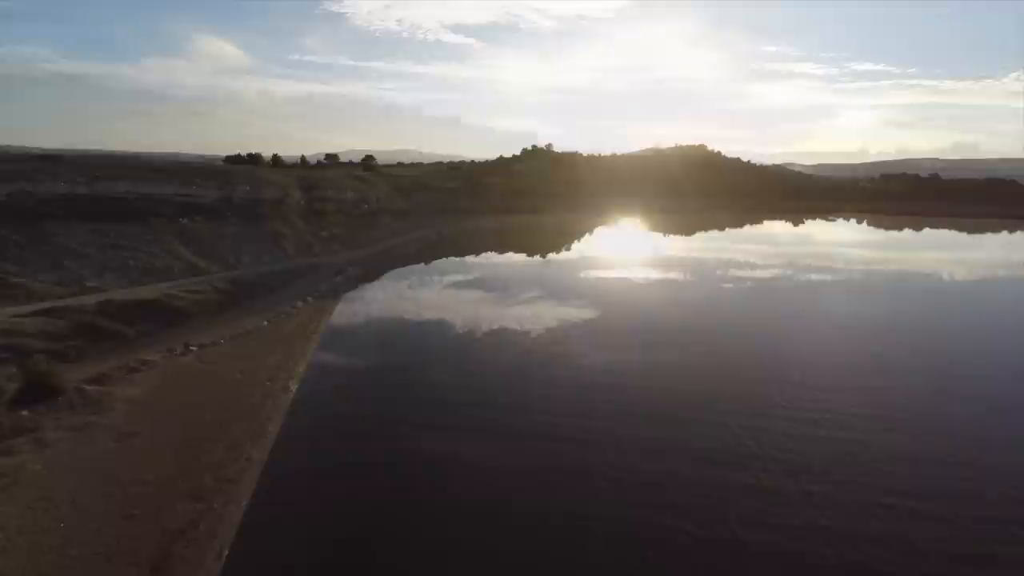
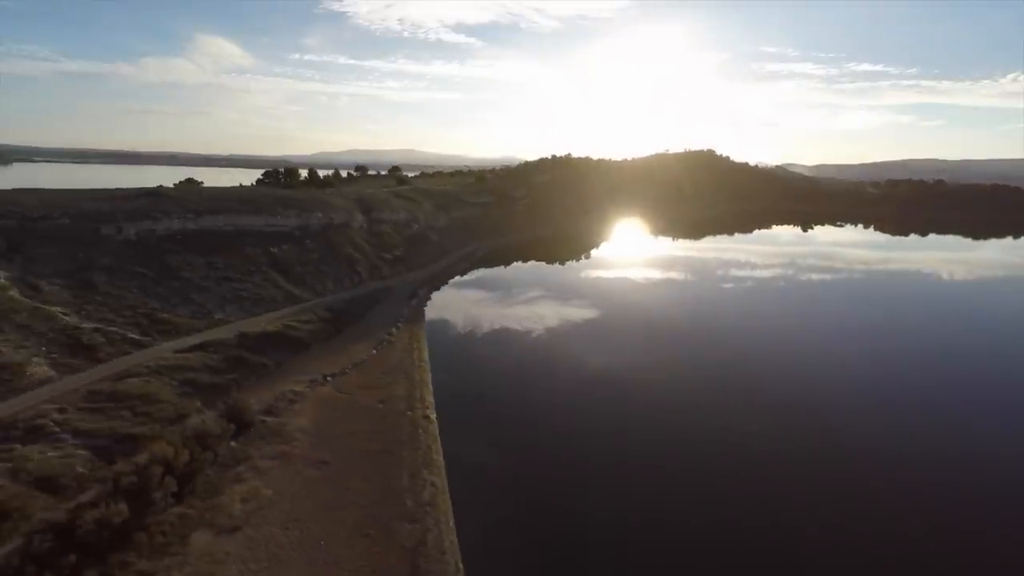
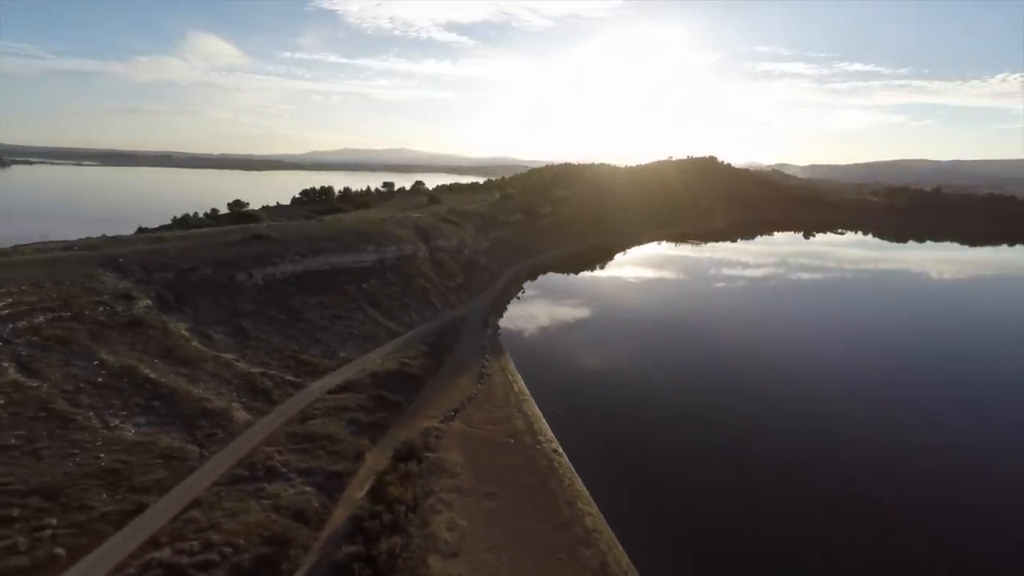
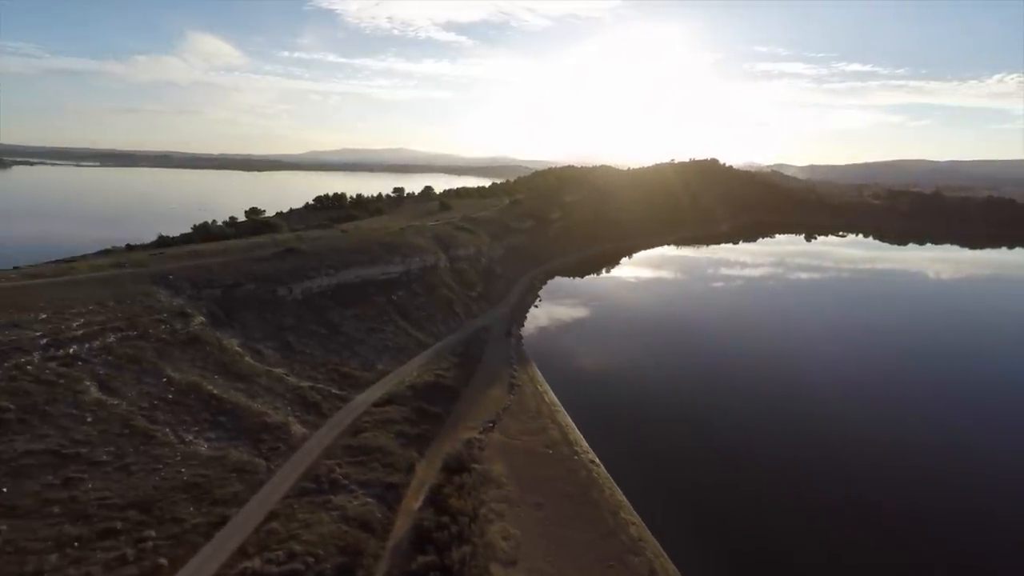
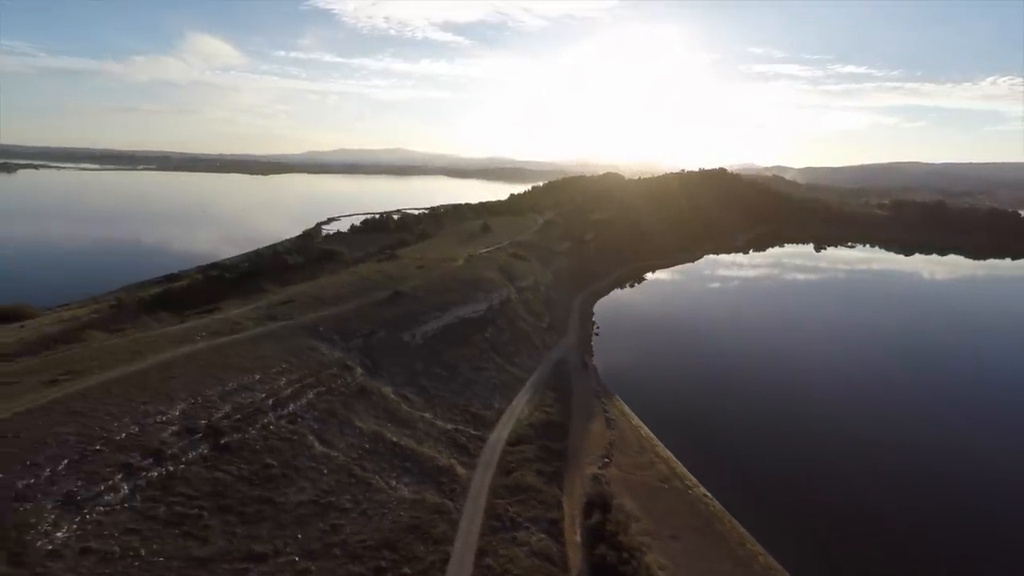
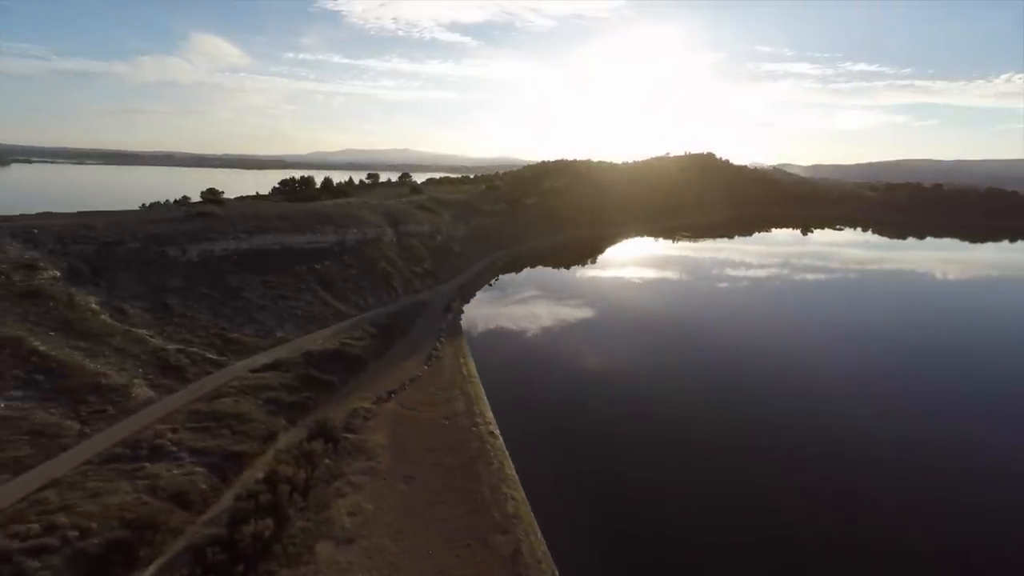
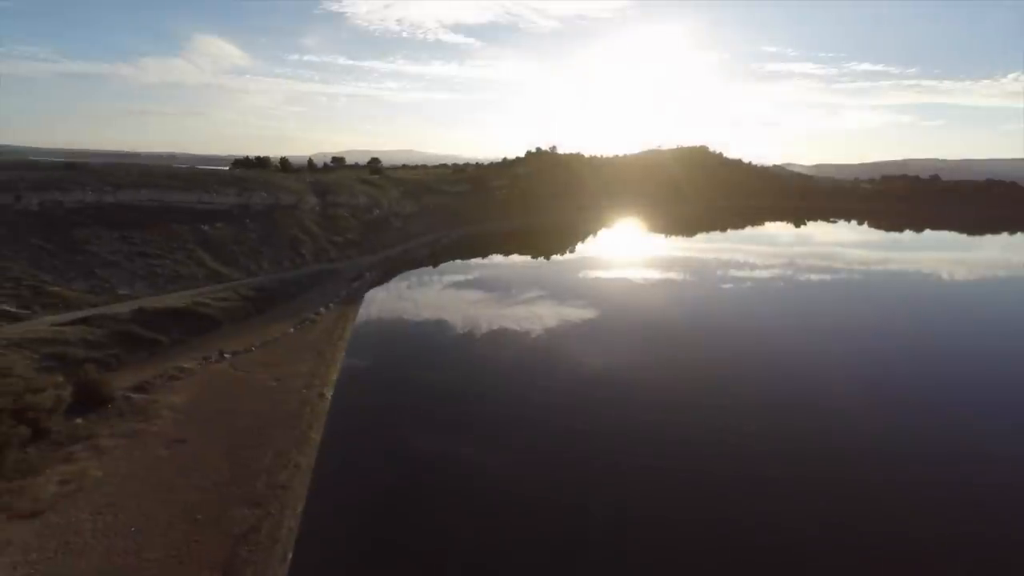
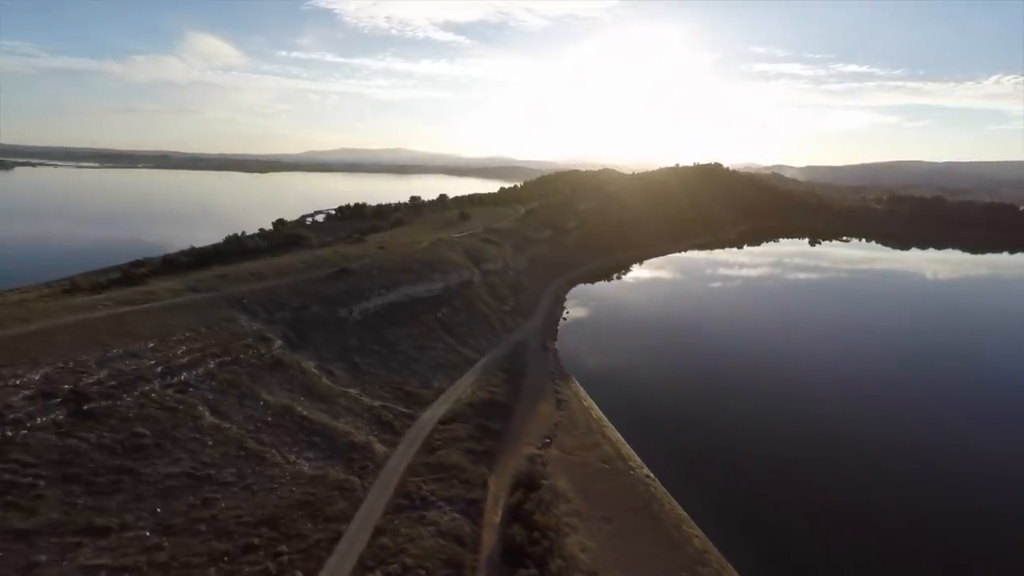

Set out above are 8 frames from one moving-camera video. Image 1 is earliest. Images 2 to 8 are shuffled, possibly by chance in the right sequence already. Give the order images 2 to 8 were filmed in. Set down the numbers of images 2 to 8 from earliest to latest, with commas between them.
7, 2, 6, 3, 4, 8, 5
